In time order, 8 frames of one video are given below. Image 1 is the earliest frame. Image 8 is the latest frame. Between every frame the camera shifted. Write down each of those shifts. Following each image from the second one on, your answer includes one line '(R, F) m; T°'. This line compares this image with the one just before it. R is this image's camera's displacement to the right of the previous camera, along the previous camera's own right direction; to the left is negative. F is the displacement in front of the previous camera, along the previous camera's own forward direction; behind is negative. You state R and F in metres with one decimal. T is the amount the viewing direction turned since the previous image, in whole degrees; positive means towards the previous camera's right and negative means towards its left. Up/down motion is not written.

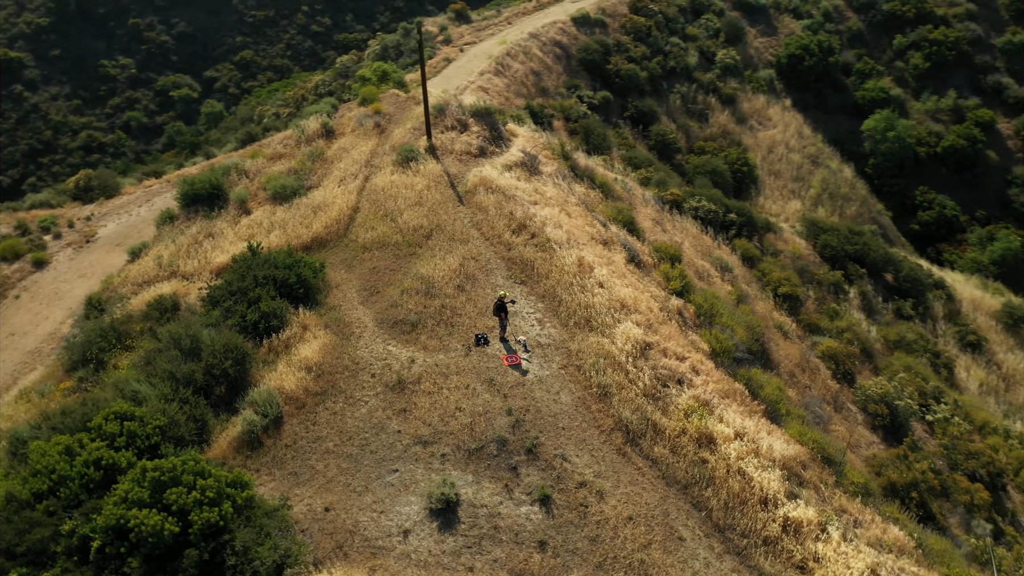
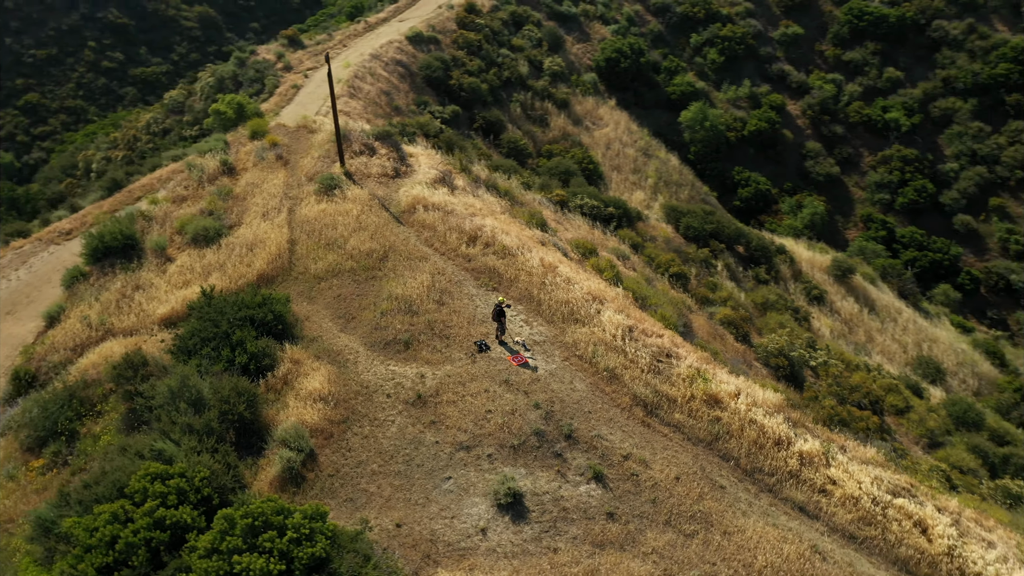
(-3.2, -0.5) m; +13°
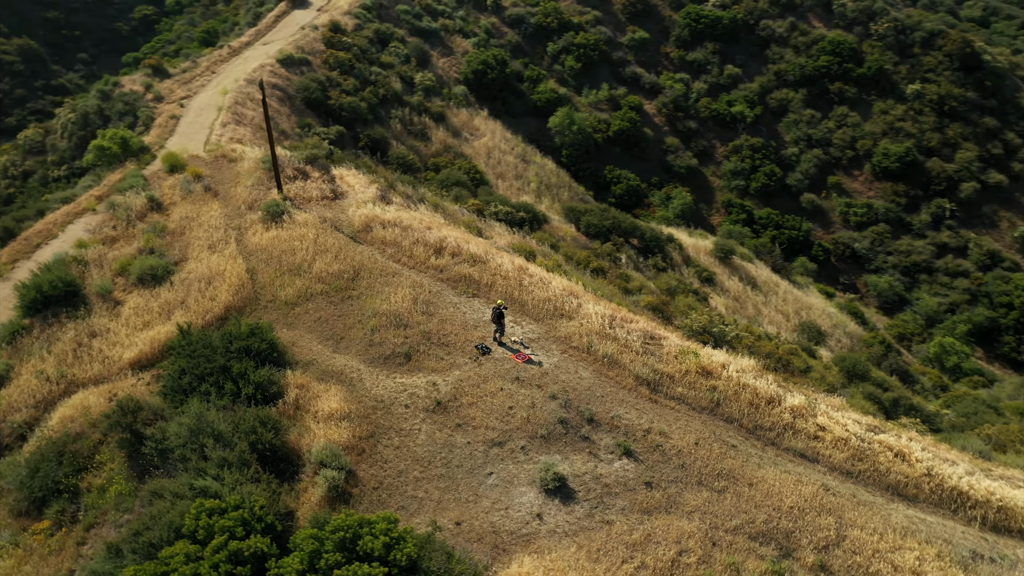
(-2.7, -0.6) m; +11°
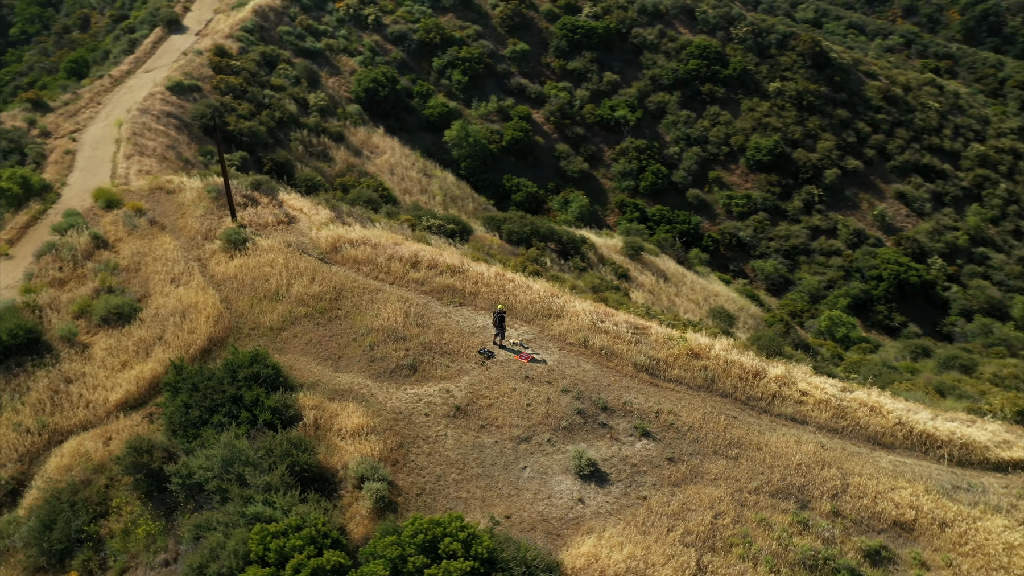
(-2.4, -0.5) m; +9°
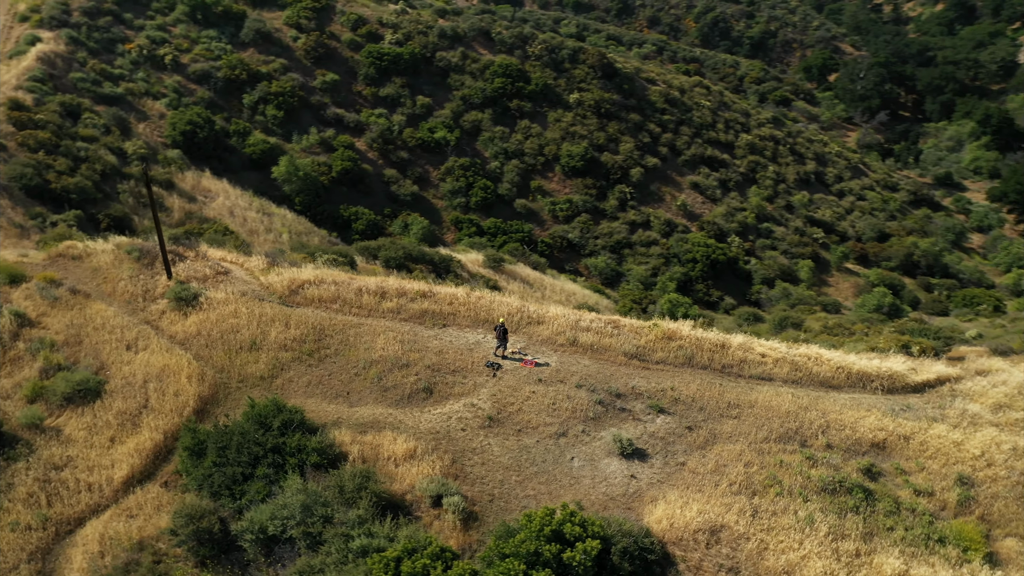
(-4.3, -0.7) m; +15°
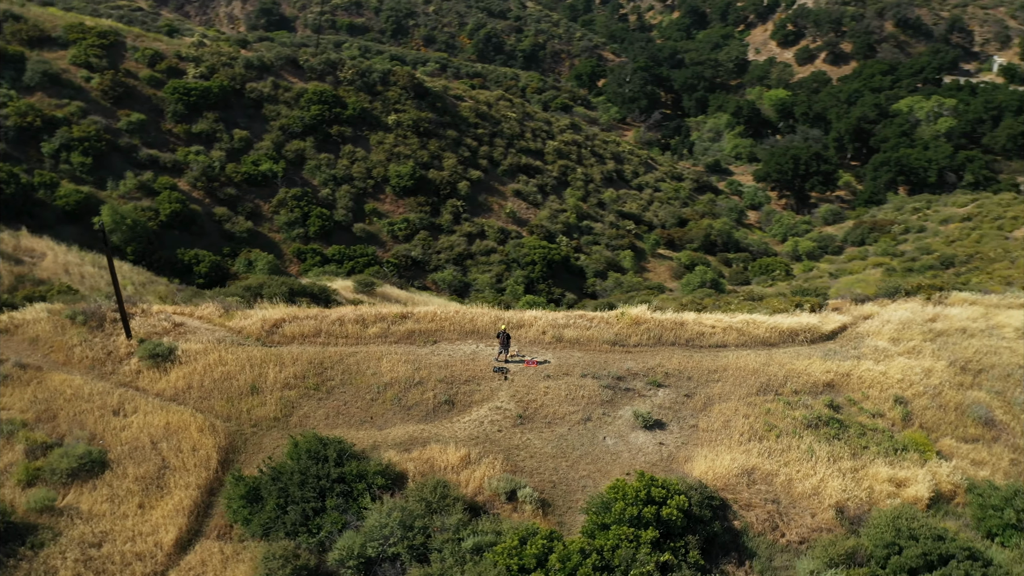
(-4.6, -0.7) m; +15°
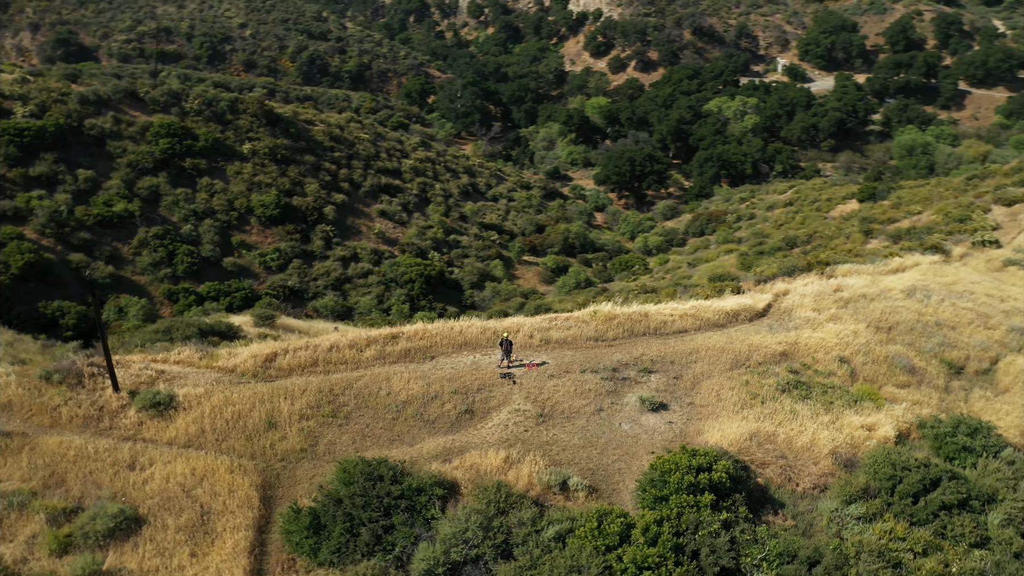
(-3.9, -0.7) m; +12°
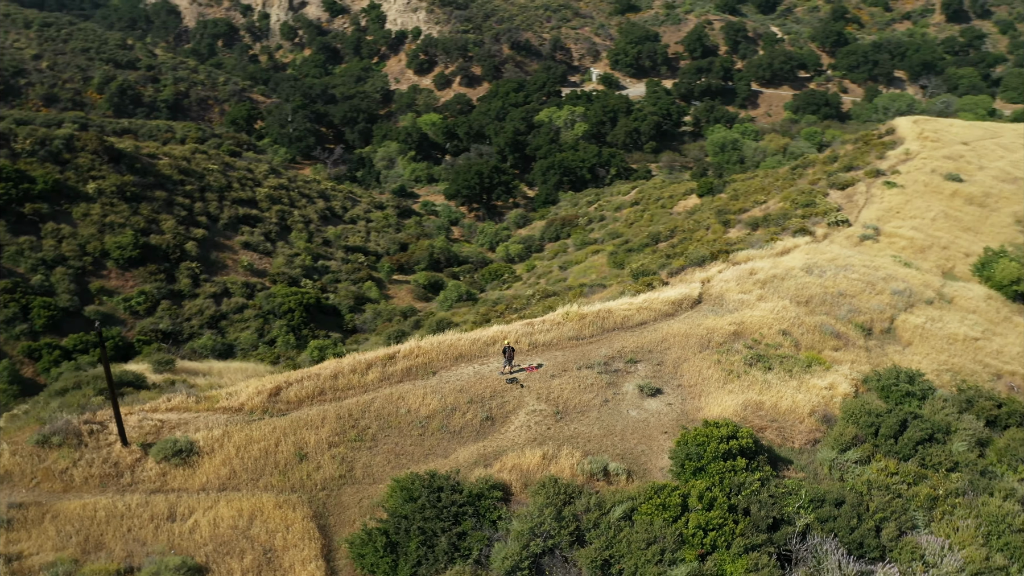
(-4.1, -0.6) m; +12°
